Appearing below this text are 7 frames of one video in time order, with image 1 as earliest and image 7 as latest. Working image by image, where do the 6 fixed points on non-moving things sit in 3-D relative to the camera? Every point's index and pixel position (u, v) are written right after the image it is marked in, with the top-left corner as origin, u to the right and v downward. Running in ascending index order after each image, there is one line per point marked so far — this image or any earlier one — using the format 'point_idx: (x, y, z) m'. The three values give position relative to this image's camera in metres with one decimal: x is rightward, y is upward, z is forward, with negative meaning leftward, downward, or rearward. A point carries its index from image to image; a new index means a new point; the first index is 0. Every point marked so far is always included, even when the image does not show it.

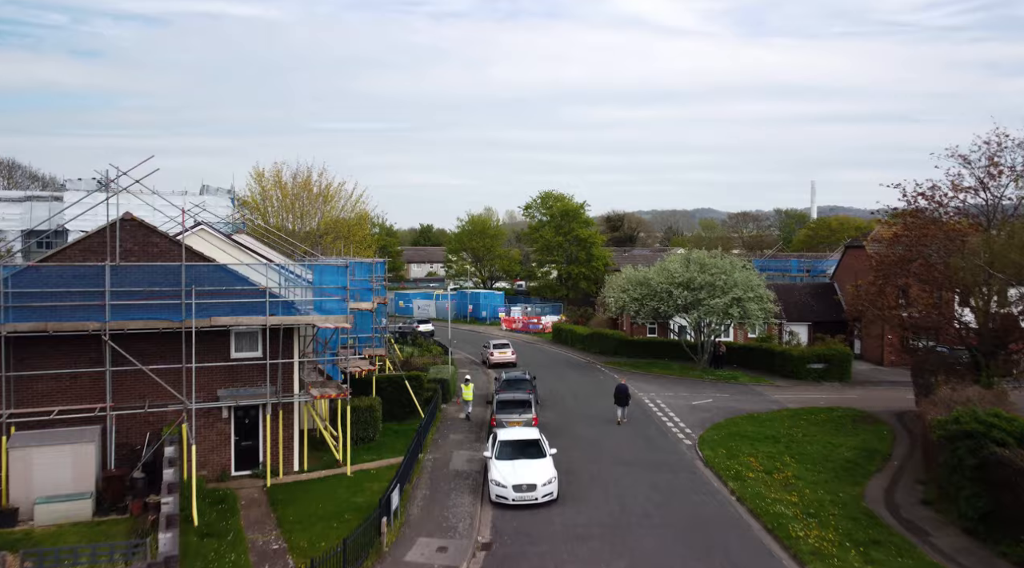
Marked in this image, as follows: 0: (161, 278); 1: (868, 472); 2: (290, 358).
0: (-6.9, +0.1, +16.3) m
1: (+7.7, -4.1, +18.0) m
2: (-4.7, -1.6, +17.5) m
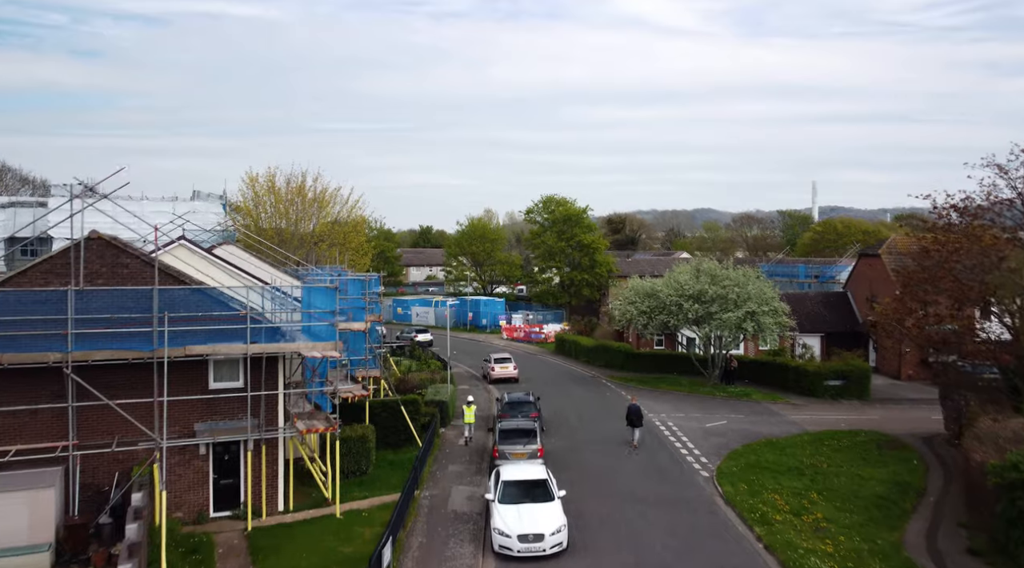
0: (-6.8, -0.3, +14.8) m
1: (+7.8, -4.5, +16.5) m
2: (-4.6, -2.0, +16.0) m
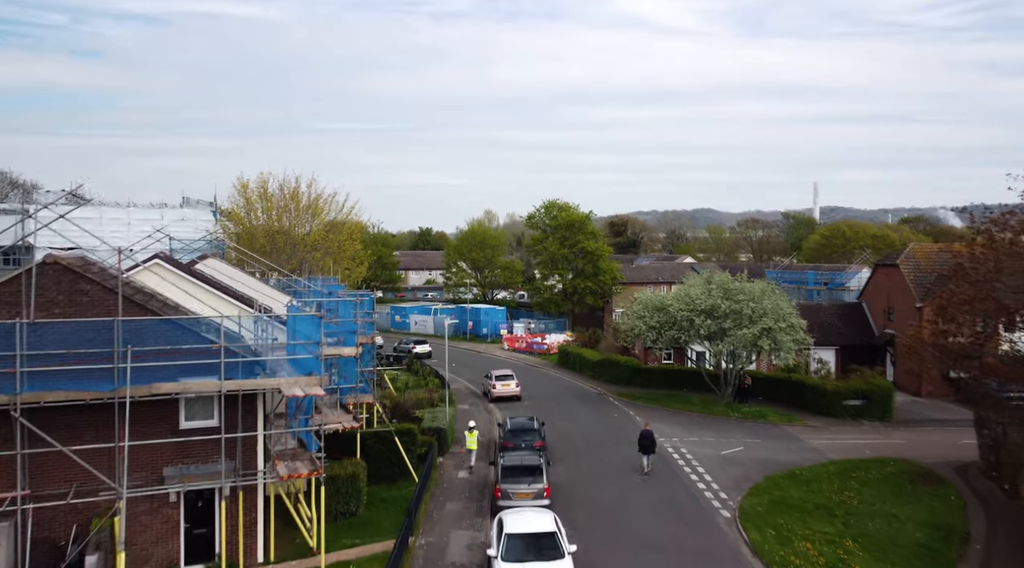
0: (-6.7, -0.8, +13.2) m
1: (+7.9, -5.0, +14.9) m
2: (-4.5, -2.5, +14.4) m
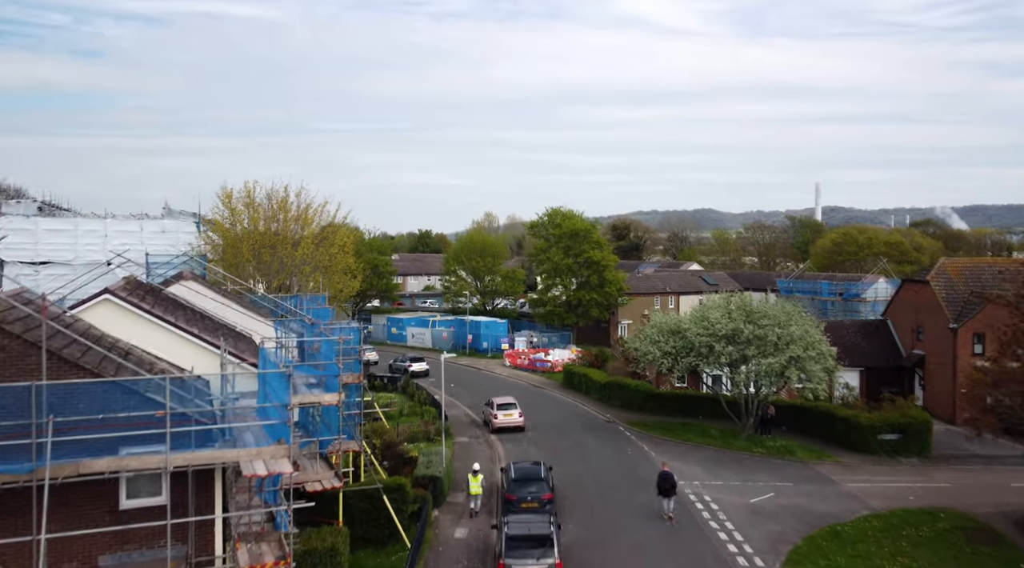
0: (-6.6, -1.5, +10.8) m
1: (+8.0, -5.7, +12.5) m
2: (-4.4, -3.2, +12.0) m
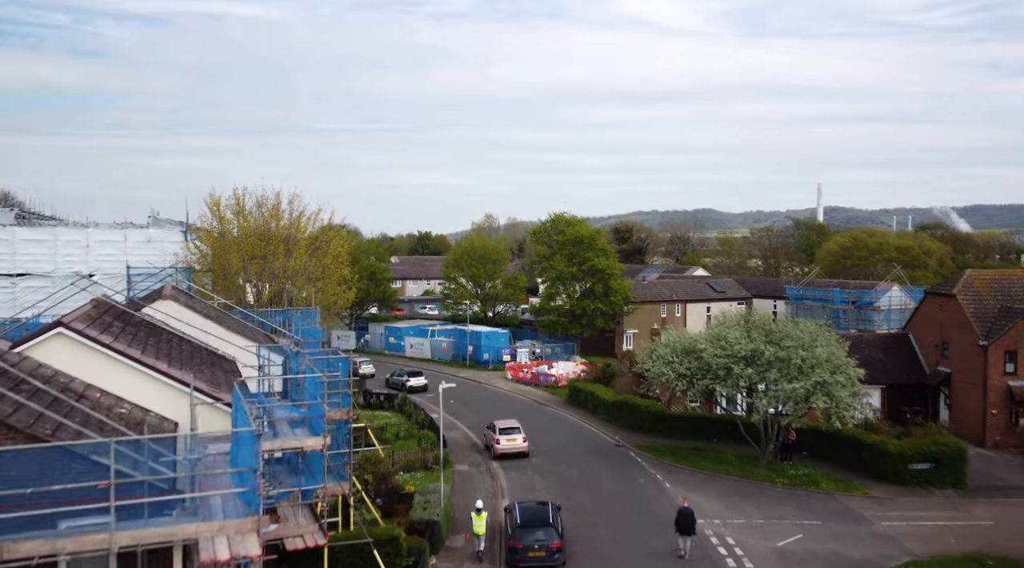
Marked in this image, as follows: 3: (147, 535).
0: (-6.5, -2.1, +9.0) m
1: (+8.1, -6.3, +10.7) m
2: (-4.3, -3.7, +10.2) m
3: (-4.3, -2.9, +9.7) m
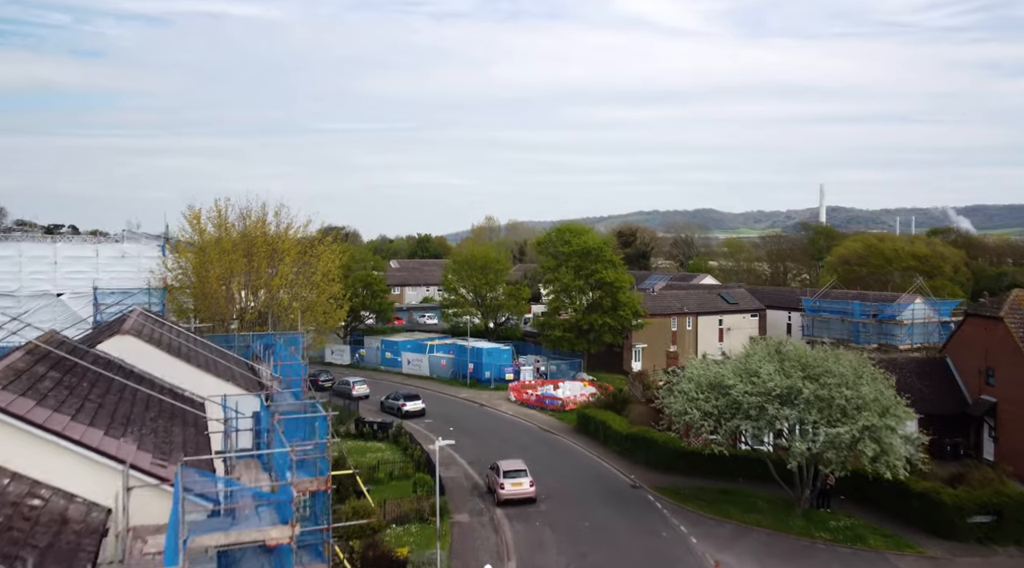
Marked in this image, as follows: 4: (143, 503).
0: (-6.4, -2.8, +6.3) m
1: (+8.3, -7.0, +8.0) m
2: (-4.1, -4.5, +7.5) m
3: (-4.1, -3.7, +7.0) m
4: (-5.2, -3.1, +11.8) m
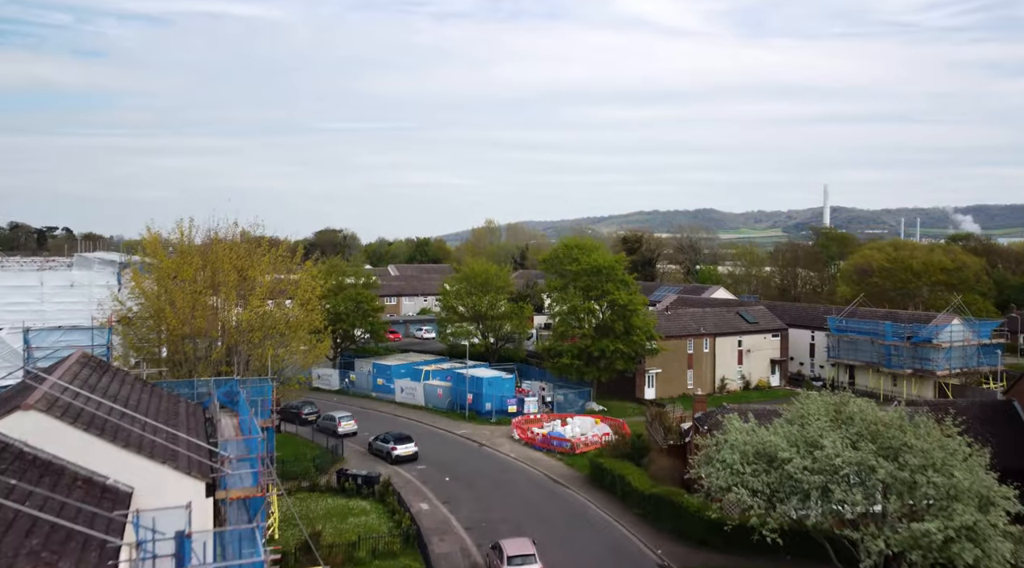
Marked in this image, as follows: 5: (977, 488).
0: (-6.2, -4.0, +2.2) m
1: (+8.4, -8.2, +3.9) m
2: (-4.0, -5.6, +3.4) m
3: (-4.0, -4.8, +2.9) m
4: (-5.1, -4.3, +7.7) m
5: (+9.5, -4.0, +17.0) m
